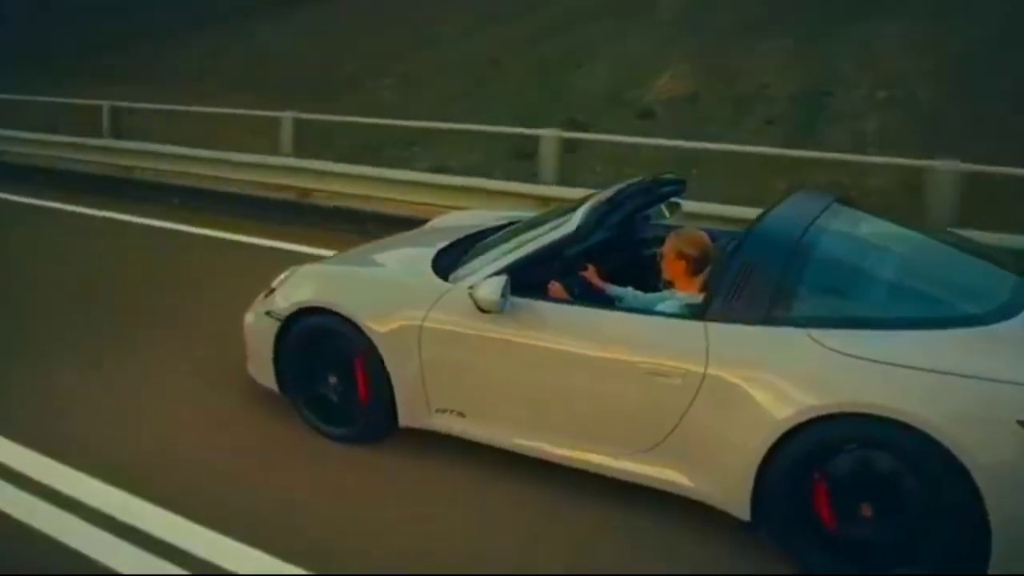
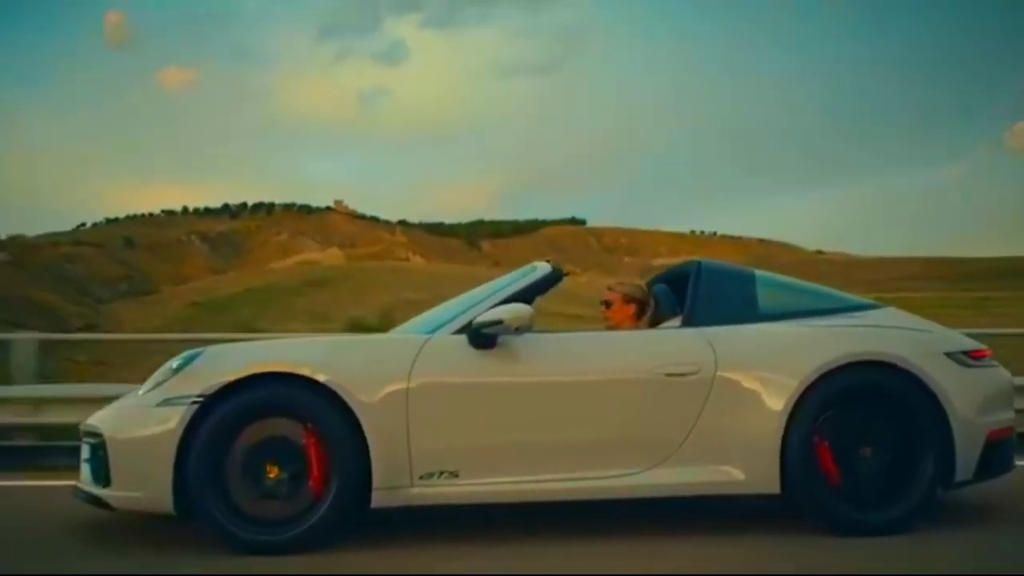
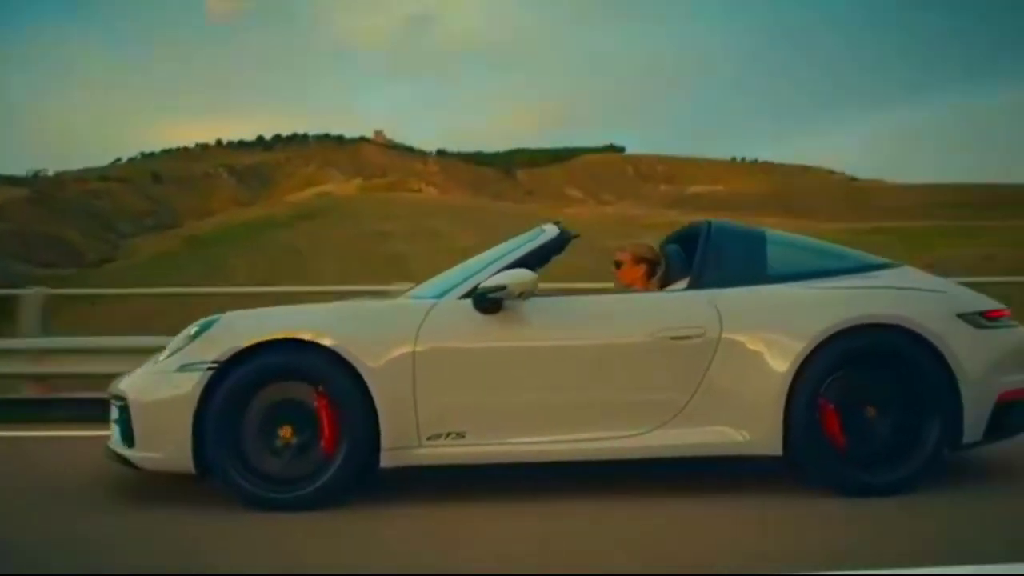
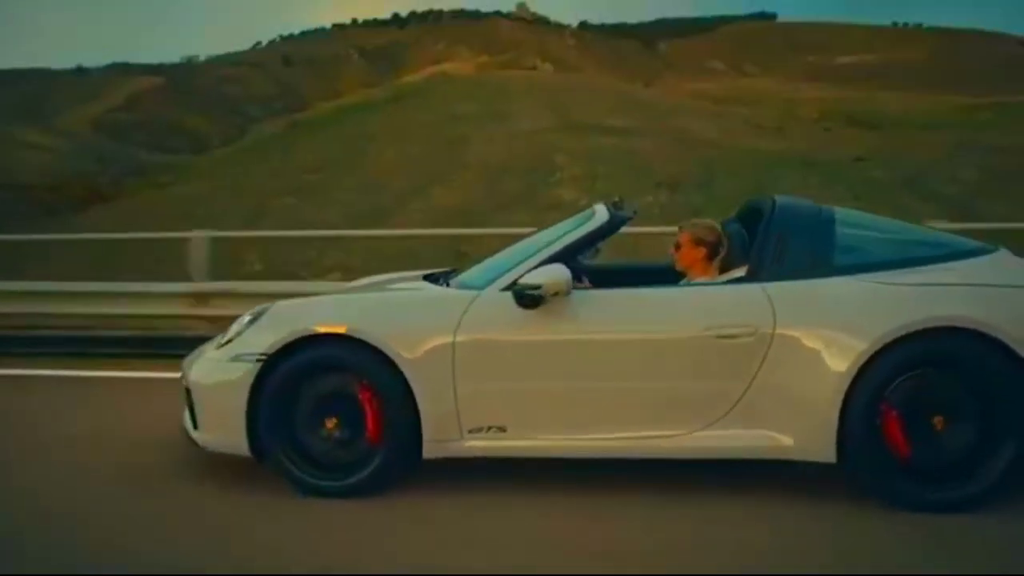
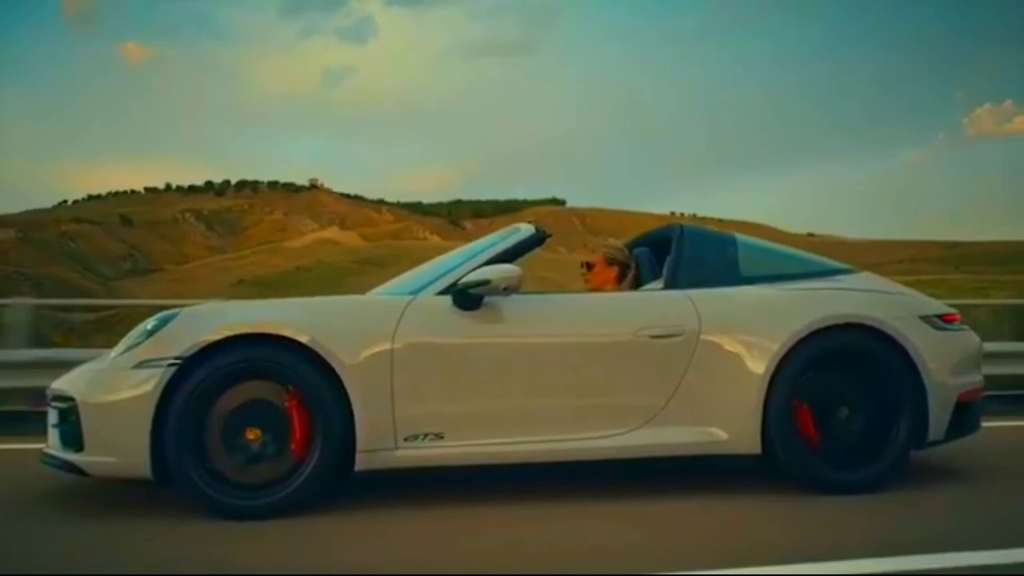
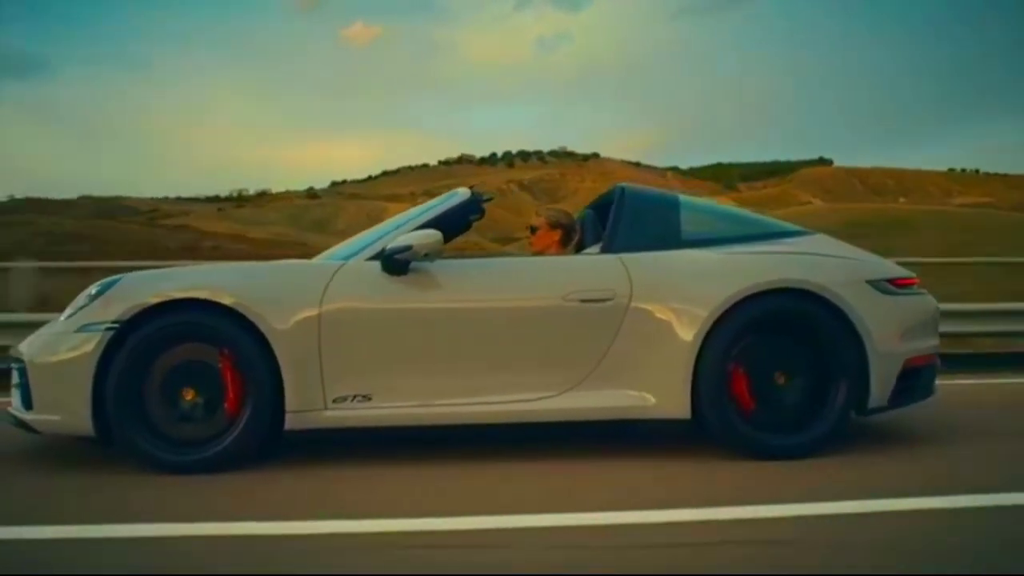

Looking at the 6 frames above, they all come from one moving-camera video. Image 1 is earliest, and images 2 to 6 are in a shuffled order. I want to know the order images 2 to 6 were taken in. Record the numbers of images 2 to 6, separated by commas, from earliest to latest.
4, 3, 2, 5, 6
